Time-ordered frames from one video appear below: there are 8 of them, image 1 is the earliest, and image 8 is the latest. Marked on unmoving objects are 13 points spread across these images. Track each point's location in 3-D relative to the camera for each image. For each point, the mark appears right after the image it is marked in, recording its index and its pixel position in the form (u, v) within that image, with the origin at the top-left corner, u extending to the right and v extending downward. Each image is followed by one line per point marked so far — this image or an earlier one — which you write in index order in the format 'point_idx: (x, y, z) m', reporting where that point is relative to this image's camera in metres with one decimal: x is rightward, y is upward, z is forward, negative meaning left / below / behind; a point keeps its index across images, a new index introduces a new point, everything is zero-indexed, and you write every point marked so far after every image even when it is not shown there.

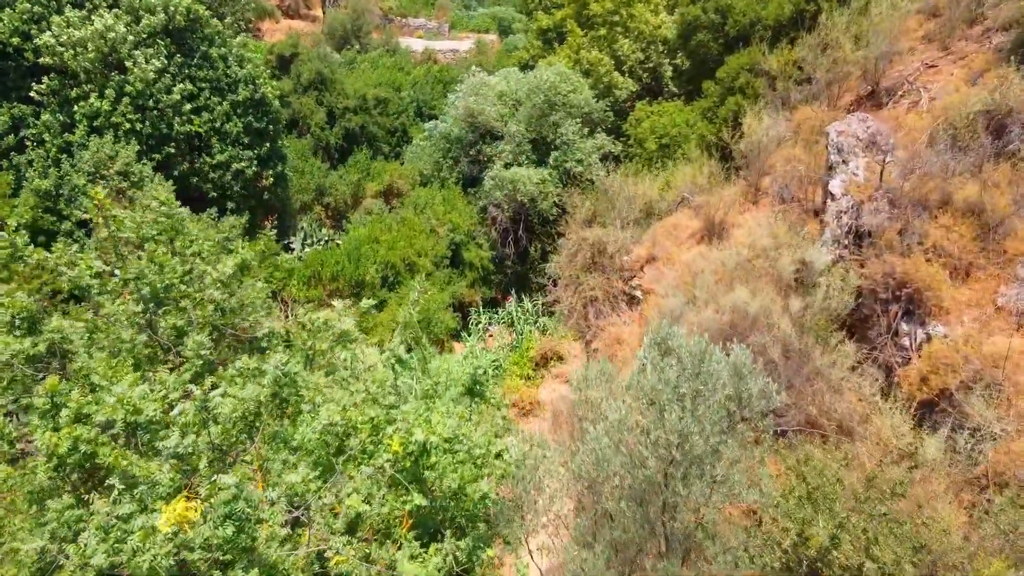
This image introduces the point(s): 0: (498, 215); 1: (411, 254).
0: (-0.3, +1.6, +16.3) m
1: (-1.9, +0.6, +14.6) m
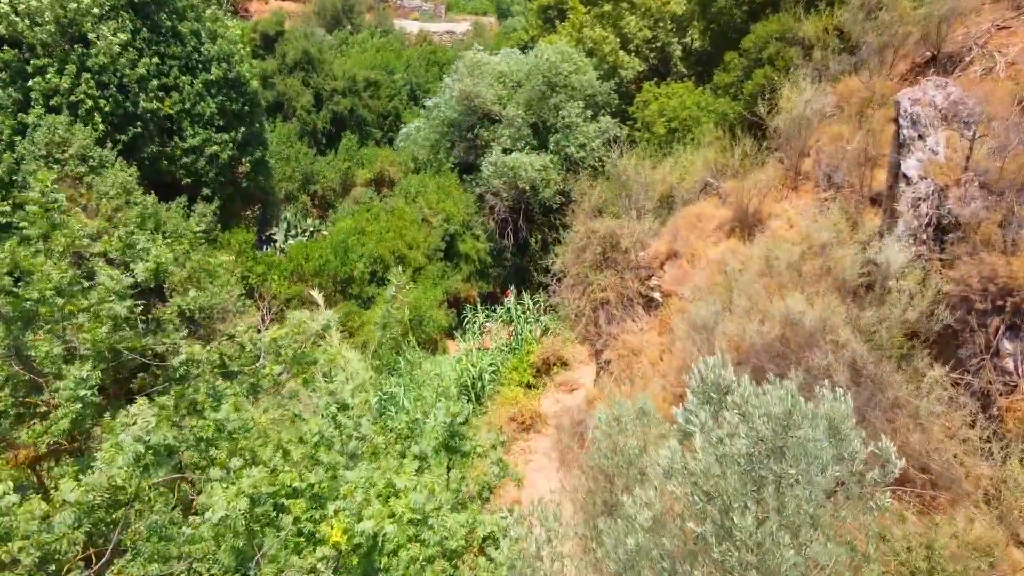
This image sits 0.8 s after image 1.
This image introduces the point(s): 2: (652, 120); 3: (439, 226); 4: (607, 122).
0: (-0.3, +1.7, +15.2) m
1: (-1.9, +0.7, +13.5) m
2: (+2.7, +3.3, +15.3) m
3: (-1.4, +1.2, +15.0) m
4: (+1.9, +3.3, +15.3) m
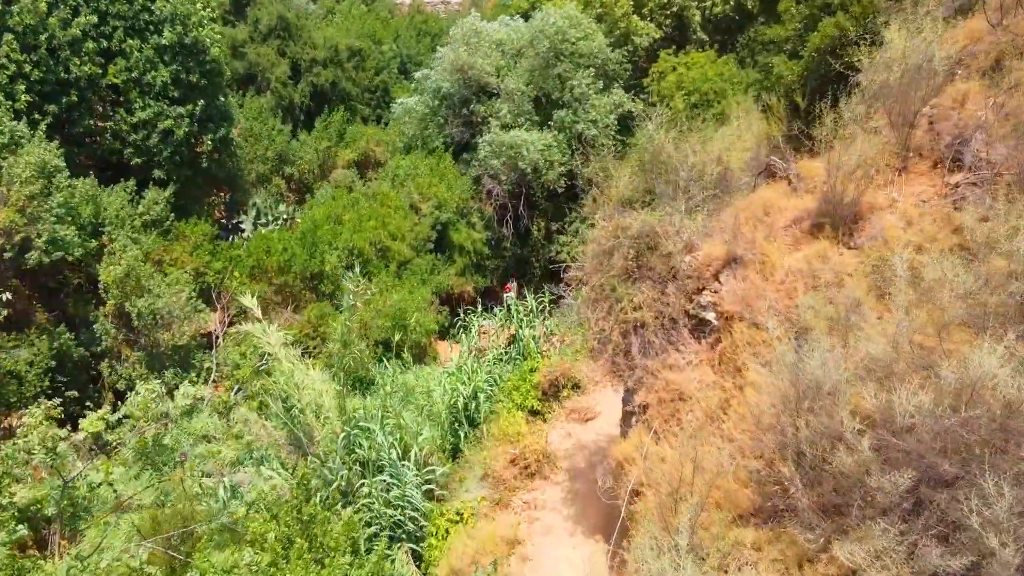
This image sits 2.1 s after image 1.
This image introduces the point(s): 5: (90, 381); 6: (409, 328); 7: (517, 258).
0: (-0.3, +1.8, +13.4) m
1: (-1.9, +0.7, +11.7) m
2: (+2.7, +3.4, +13.5) m
3: (-1.4, +1.3, +13.2) m
4: (+1.9, +3.4, +13.5) m
5: (-5.1, -1.1, +9.4) m
6: (-1.4, -0.6, +10.7) m
7: (+0.1, +0.6, +14.1) m
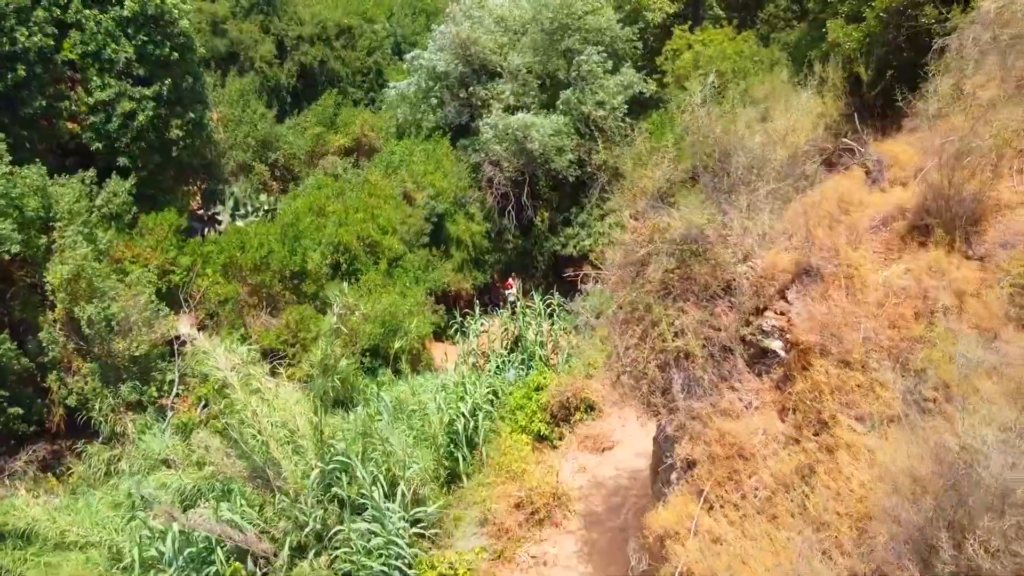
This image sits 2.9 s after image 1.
0: (-0.3, +1.8, +12.3) m
1: (-1.9, +0.8, +10.6) m
2: (+2.8, +3.4, +12.3) m
3: (-1.4, +1.3, +12.1) m
4: (+1.9, +3.4, +12.3) m
5: (-5.1, -1.2, +8.3) m
6: (-1.4, -0.6, +9.6) m
7: (+0.1, +0.6, +13.0) m
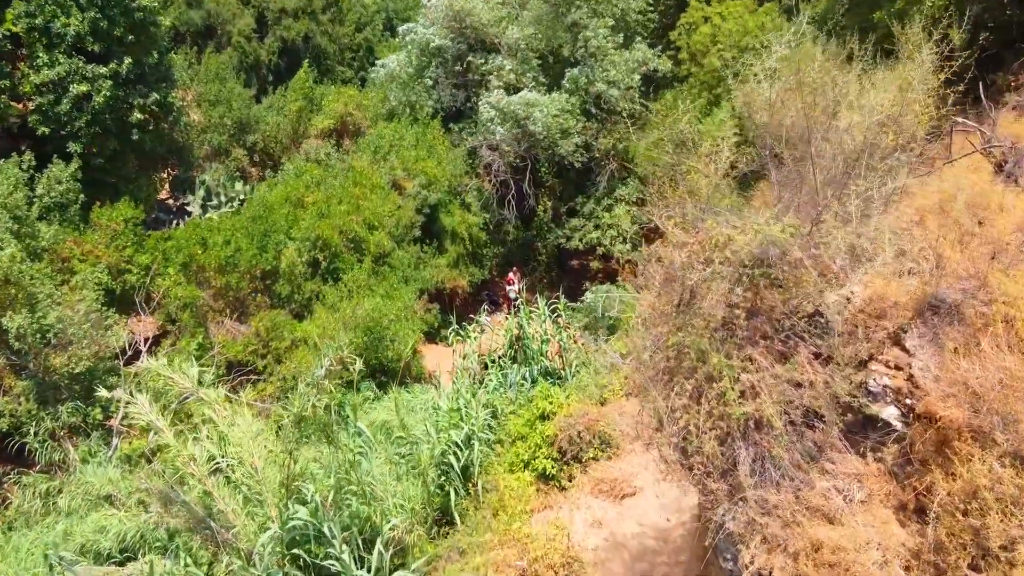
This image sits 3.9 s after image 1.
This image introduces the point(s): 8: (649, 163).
0: (-0.3, +1.8, +11.1) m
1: (-1.9, +0.8, +9.5) m
2: (+2.8, +3.4, +11.1) m
3: (-1.4, +1.3, +11.0) m
4: (+1.9, +3.4, +11.2) m
5: (-5.1, -1.2, +7.2) m
6: (-1.4, -0.6, +8.5) m
7: (+0.1, +0.7, +11.9) m
8: (+1.9, +1.8, +10.9) m
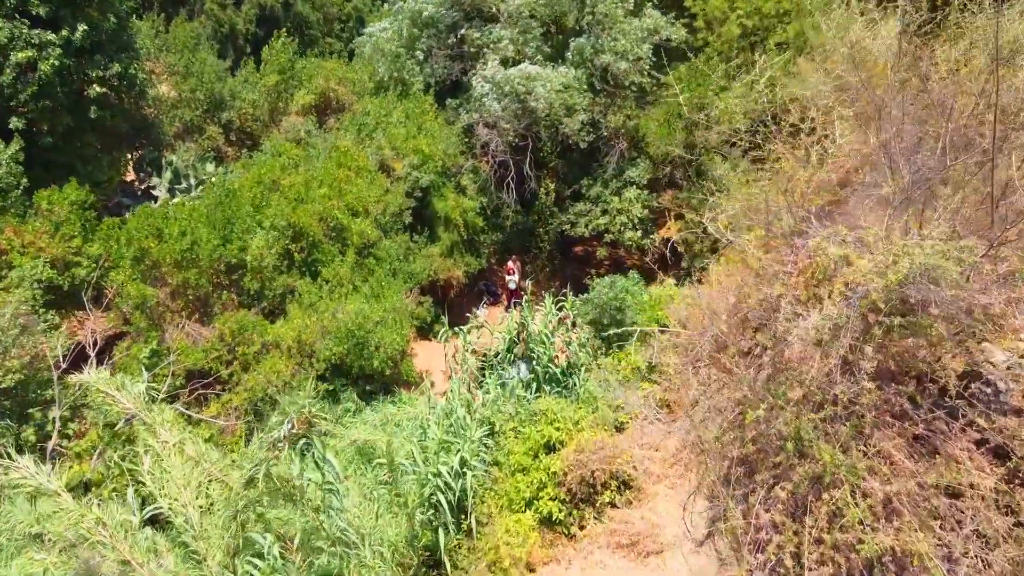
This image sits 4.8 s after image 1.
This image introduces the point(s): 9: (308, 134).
0: (-0.3, +1.9, +10.1) m
1: (-1.9, +0.8, +8.4) m
2: (+2.8, +3.6, +10.0) m
3: (-1.4, +1.4, +9.9) m
4: (+1.9, +3.5, +10.1) m
5: (-5.1, -1.2, +6.2) m
6: (-1.4, -0.5, +7.6) m
7: (+0.1, +0.8, +10.9) m
8: (+1.9, +1.9, +9.9) m
9: (-2.9, +2.1, +10.8) m
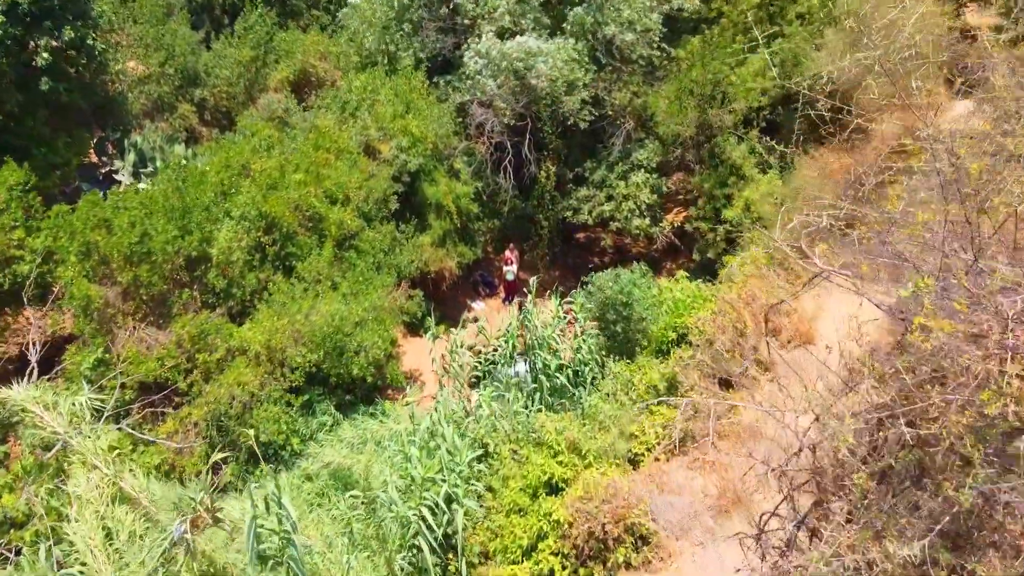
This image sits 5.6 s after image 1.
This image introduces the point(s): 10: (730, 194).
0: (-0.3, +2.0, +9.2) m
1: (-1.9, +0.9, +7.6) m
2: (+2.7, +3.6, +9.1) m
3: (-1.4, +1.5, +9.1) m
4: (+1.9, +3.6, +9.1) m
5: (-5.1, -1.2, +5.4) m
6: (-1.4, -0.5, +6.7) m
7: (+0.1, +0.9, +10.0) m
8: (+1.9, +1.9, +9.0) m
9: (-2.9, +2.2, +9.9) m
10: (+2.3, +1.0, +8.4) m
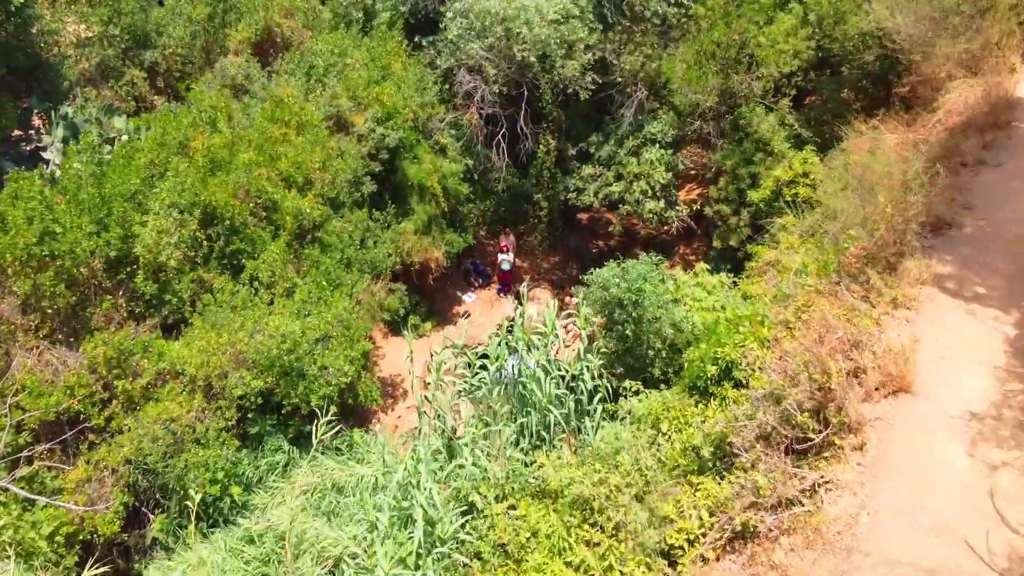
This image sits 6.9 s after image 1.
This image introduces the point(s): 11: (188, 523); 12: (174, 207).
0: (-0.4, +2.1, +7.9) m
1: (-2.0, +0.8, +6.3) m
2: (+2.7, +3.7, +7.7) m
3: (-1.5, +1.6, +7.8) m
4: (+1.8, +3.7, +7.8) m
5: (-5.2, -1.3, +4.2) m
6: (-1.5, -0.6, +5.5) m
7: (0.0, +1.0, +8.8) m
8: (+1.8, +2.0, +7.7) m
9: (-3.0, +2.3, +8.6) m
10: (+2.3, +1.1, +7.2) m
11: (-2.1, -1.5, +5.0) m
12: (-2.5, +0.6, +5.8) m
